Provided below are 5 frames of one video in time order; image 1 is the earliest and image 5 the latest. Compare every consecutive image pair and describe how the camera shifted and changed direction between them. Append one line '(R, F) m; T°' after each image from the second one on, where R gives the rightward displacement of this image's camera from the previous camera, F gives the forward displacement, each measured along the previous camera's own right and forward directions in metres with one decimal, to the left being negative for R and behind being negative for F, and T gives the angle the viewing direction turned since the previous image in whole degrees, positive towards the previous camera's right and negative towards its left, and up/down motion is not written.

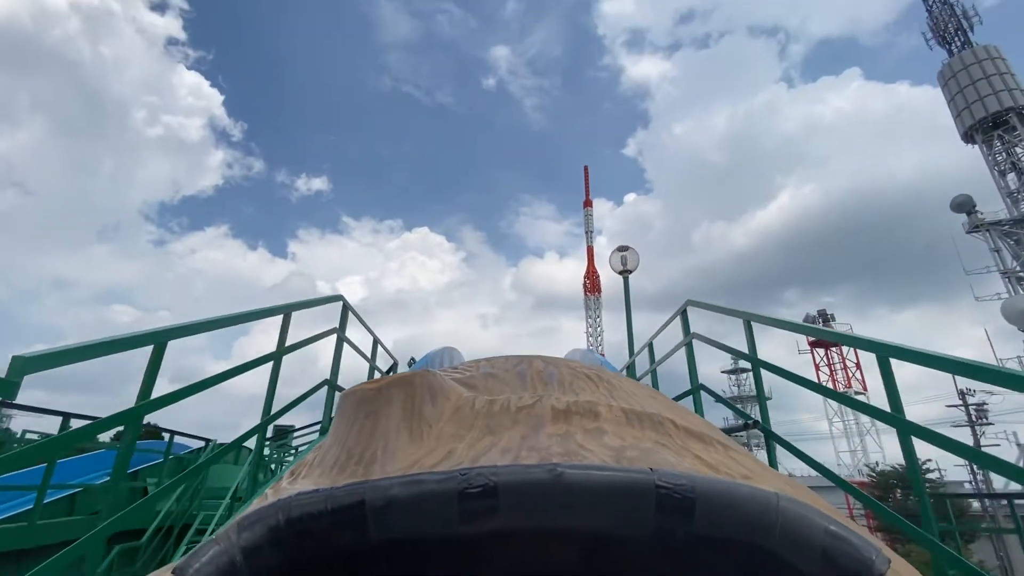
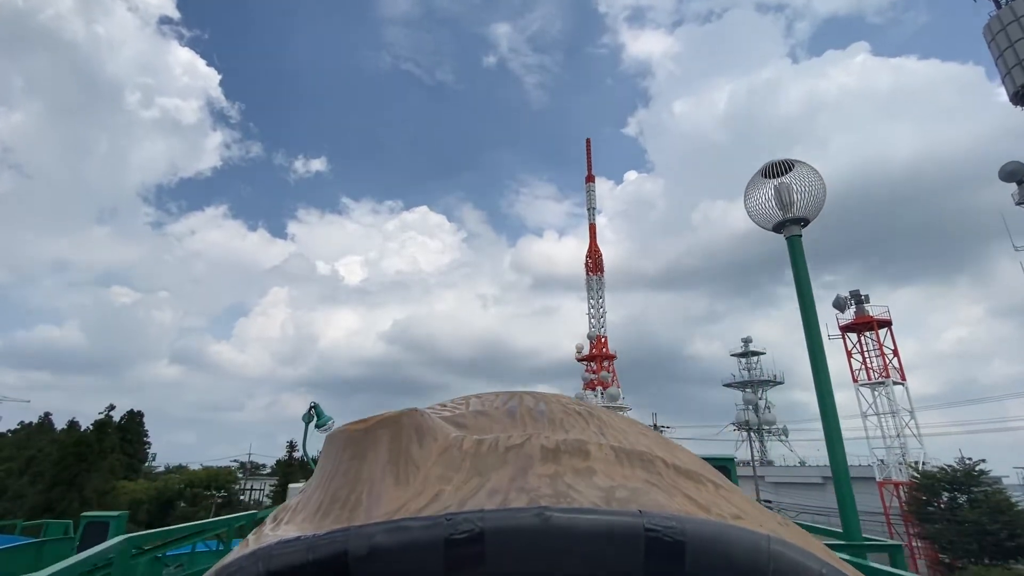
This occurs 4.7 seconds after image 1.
(-0.1, +0.5) m; 0°
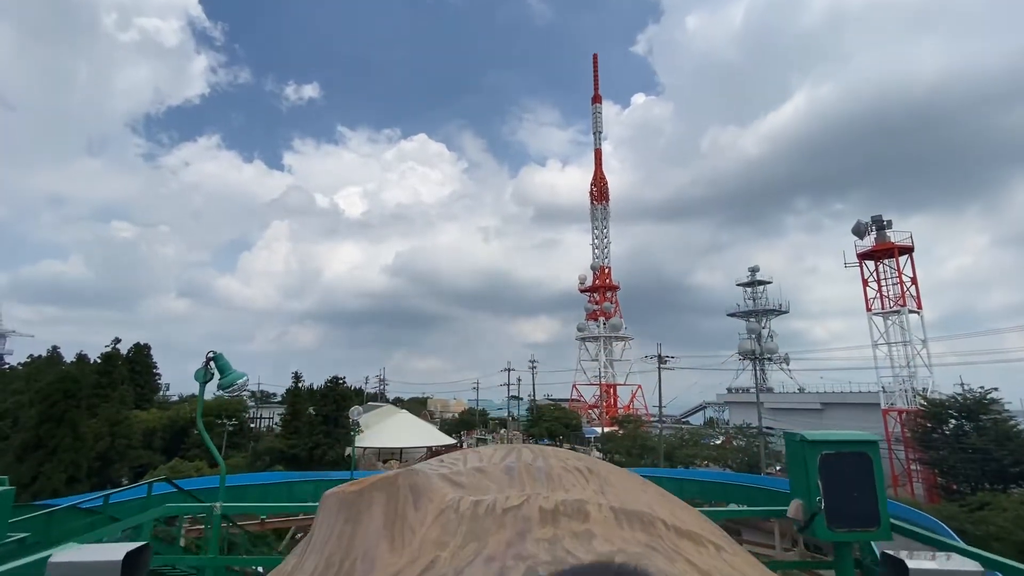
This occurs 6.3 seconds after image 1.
(0.0, +0.7) m; 0°
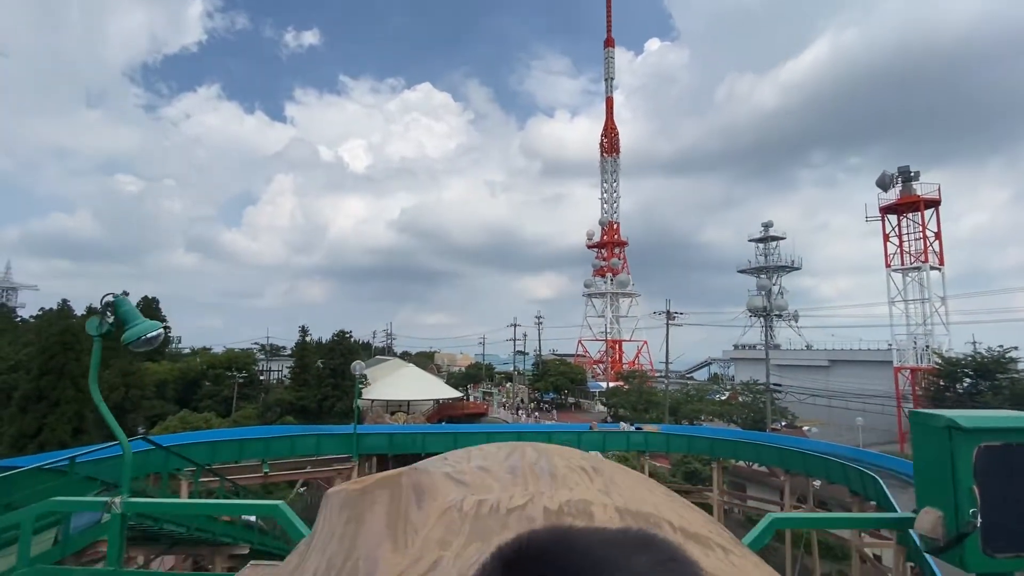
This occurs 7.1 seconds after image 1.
(0.0, +0.4) m; -1°
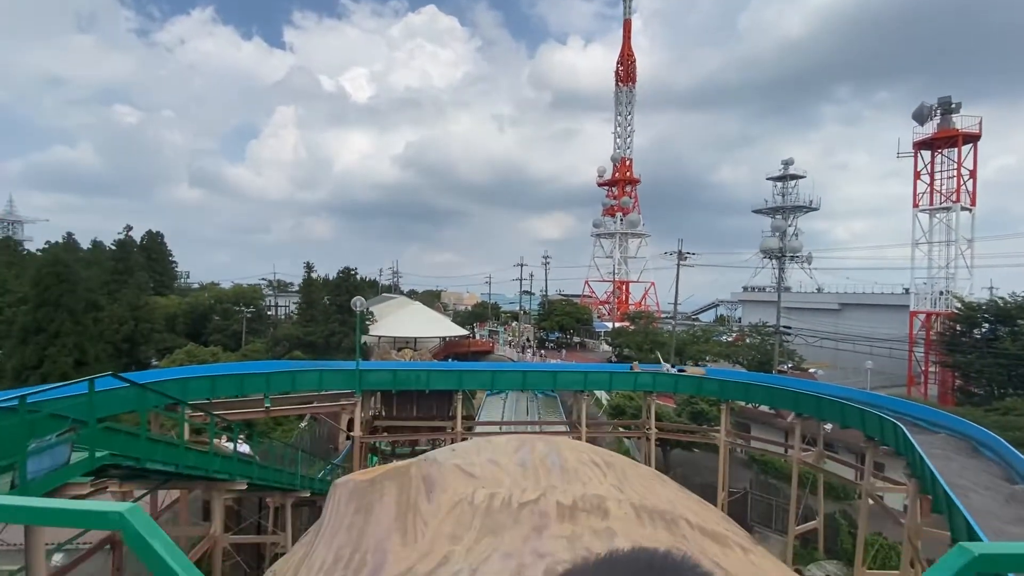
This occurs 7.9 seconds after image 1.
(0.0, +0.4) m; -1°
